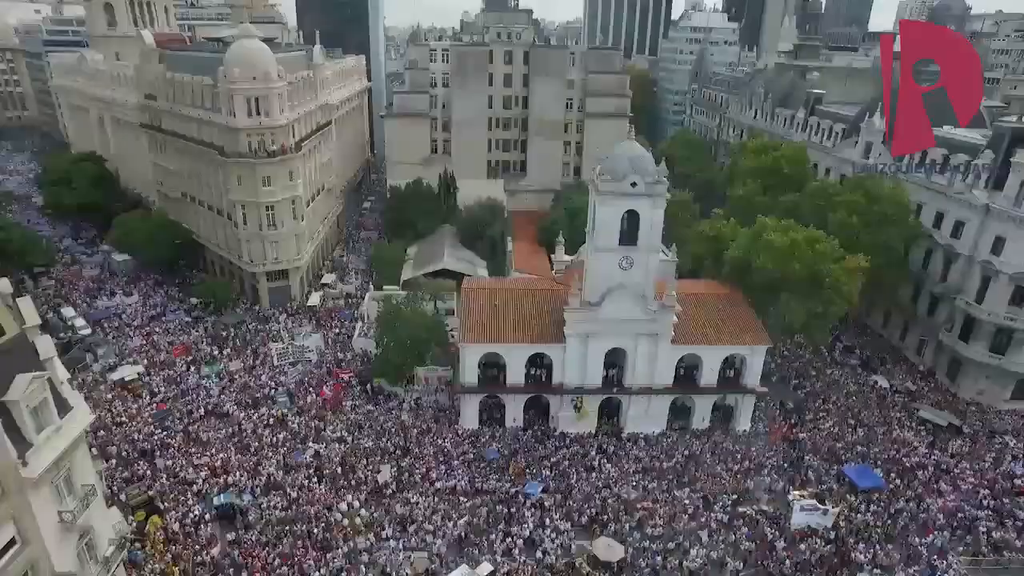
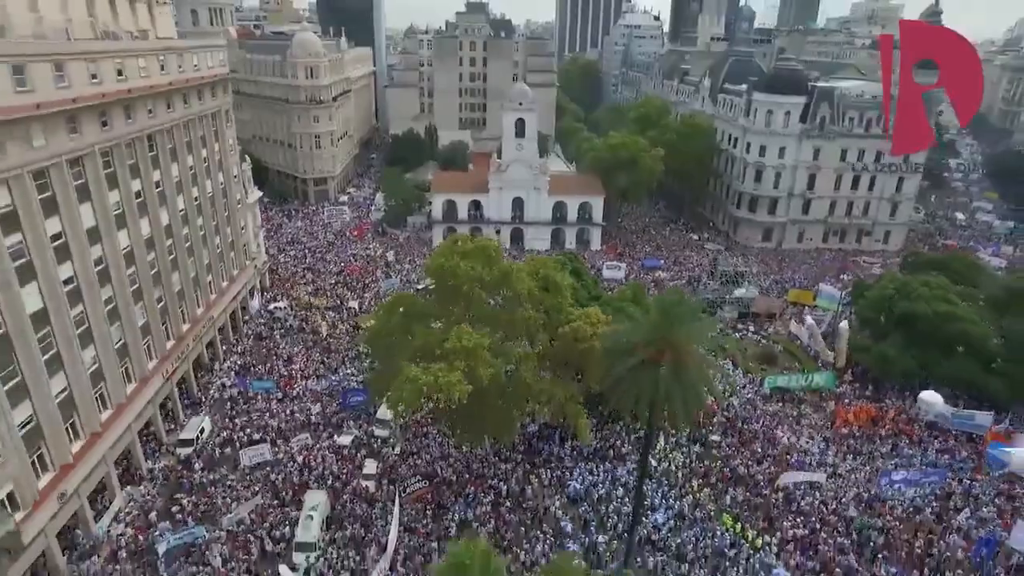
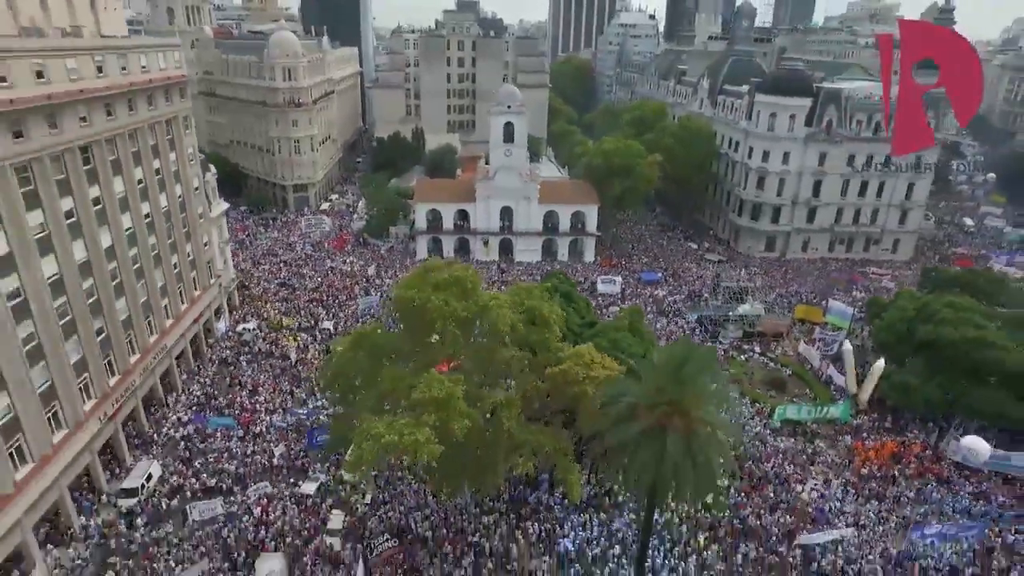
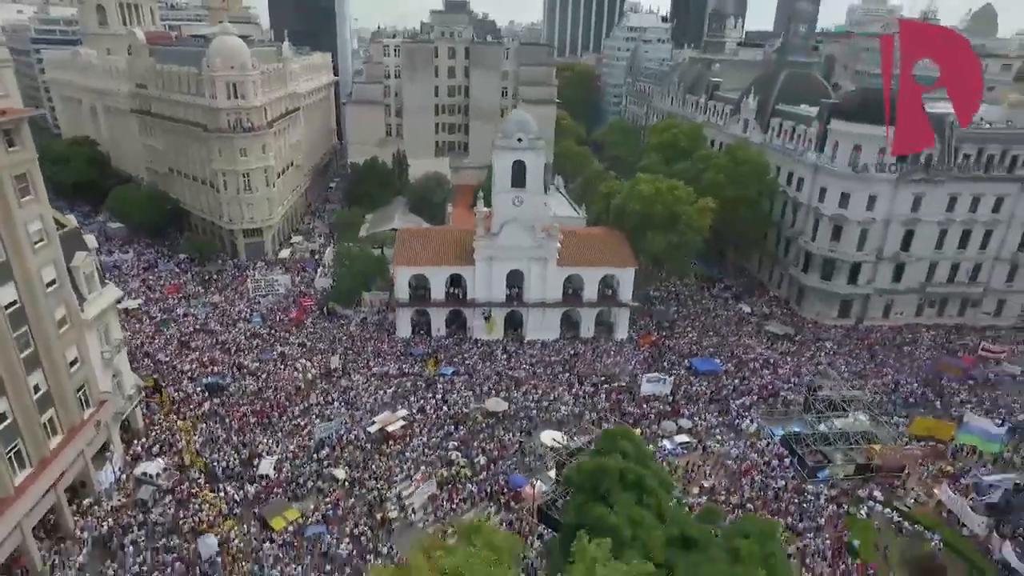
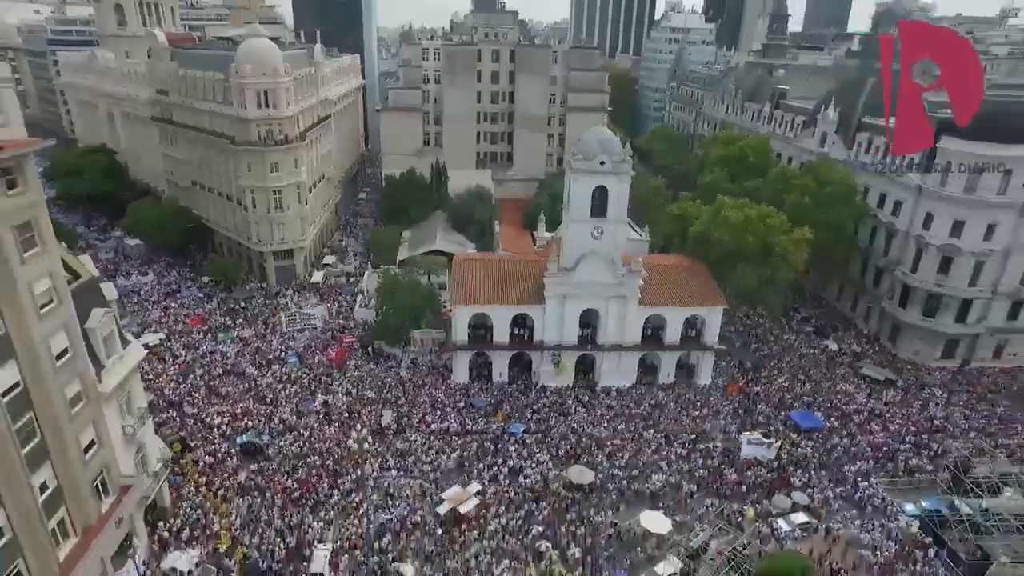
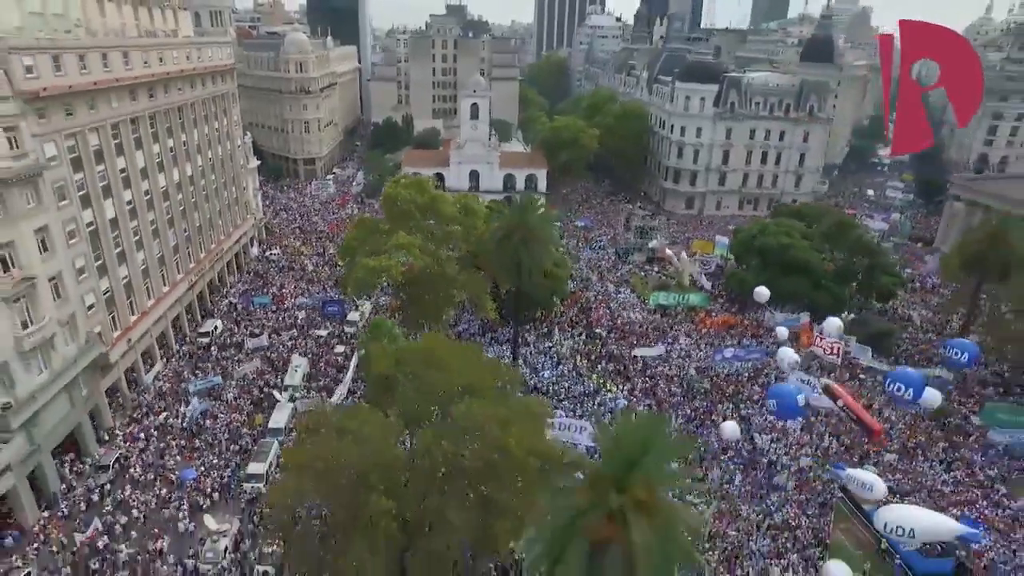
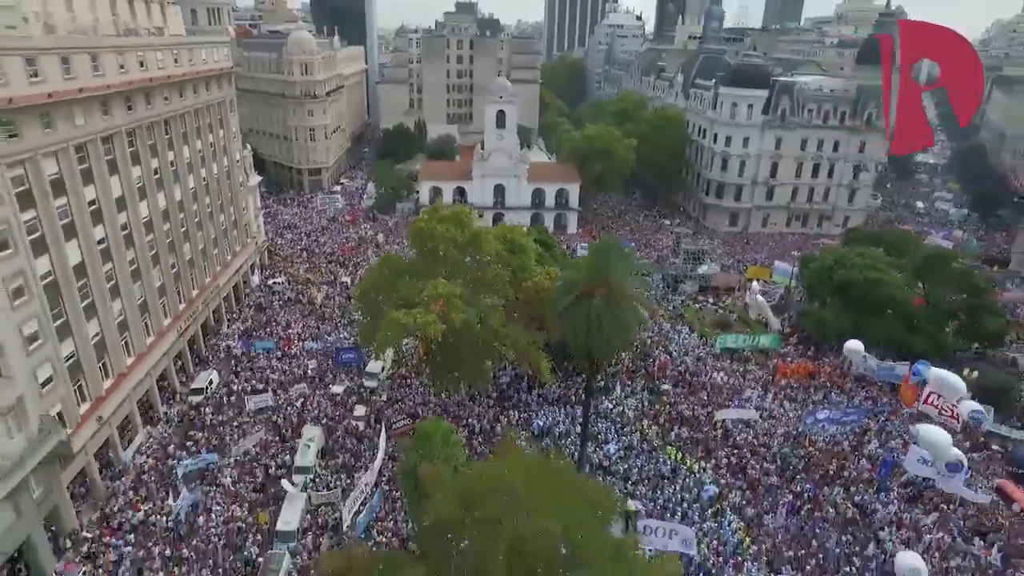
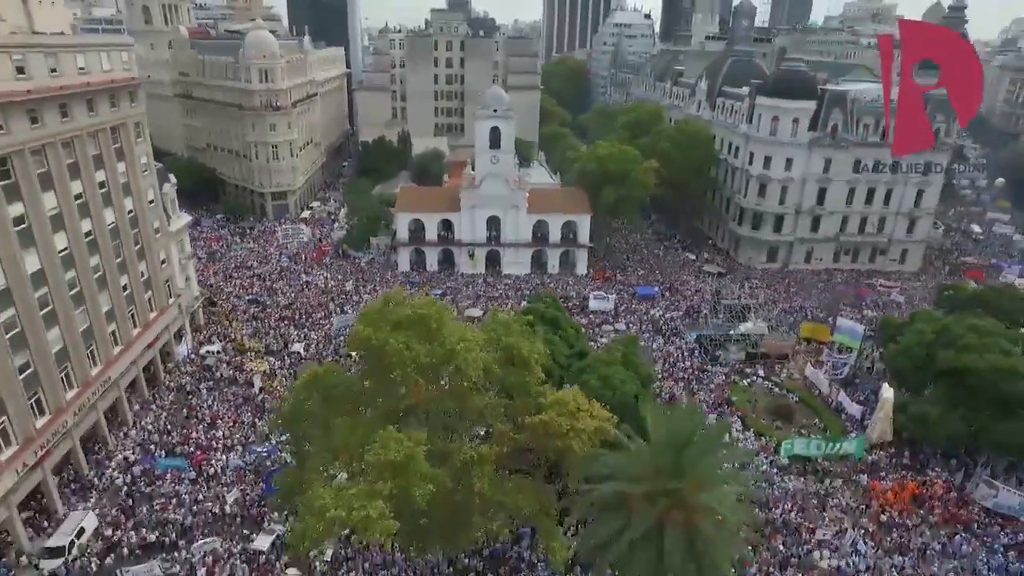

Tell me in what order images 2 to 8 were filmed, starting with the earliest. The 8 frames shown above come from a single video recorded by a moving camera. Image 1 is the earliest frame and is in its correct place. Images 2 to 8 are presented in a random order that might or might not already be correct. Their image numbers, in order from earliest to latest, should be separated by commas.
5, 4, 8, 3, 2, 7, 6
